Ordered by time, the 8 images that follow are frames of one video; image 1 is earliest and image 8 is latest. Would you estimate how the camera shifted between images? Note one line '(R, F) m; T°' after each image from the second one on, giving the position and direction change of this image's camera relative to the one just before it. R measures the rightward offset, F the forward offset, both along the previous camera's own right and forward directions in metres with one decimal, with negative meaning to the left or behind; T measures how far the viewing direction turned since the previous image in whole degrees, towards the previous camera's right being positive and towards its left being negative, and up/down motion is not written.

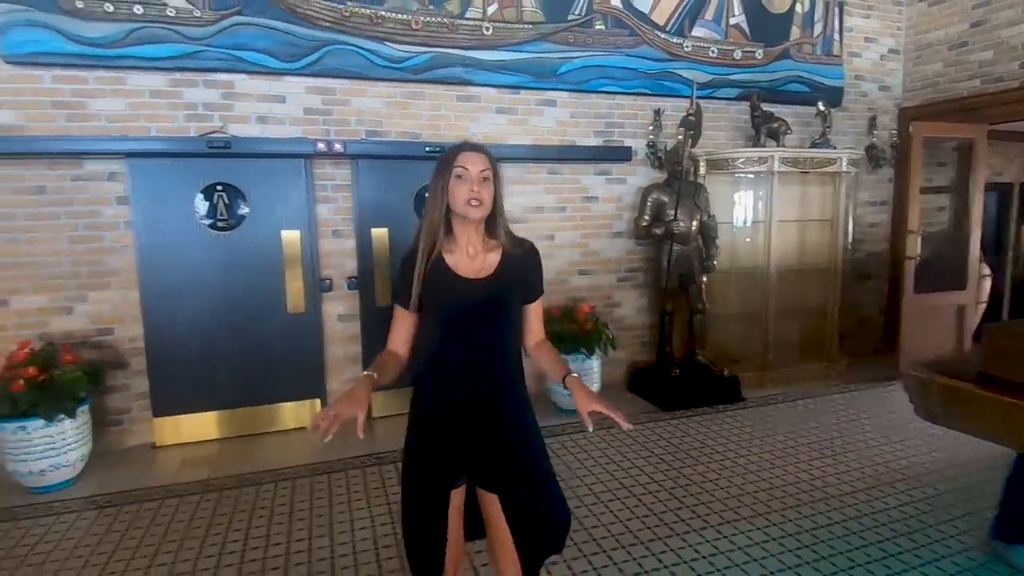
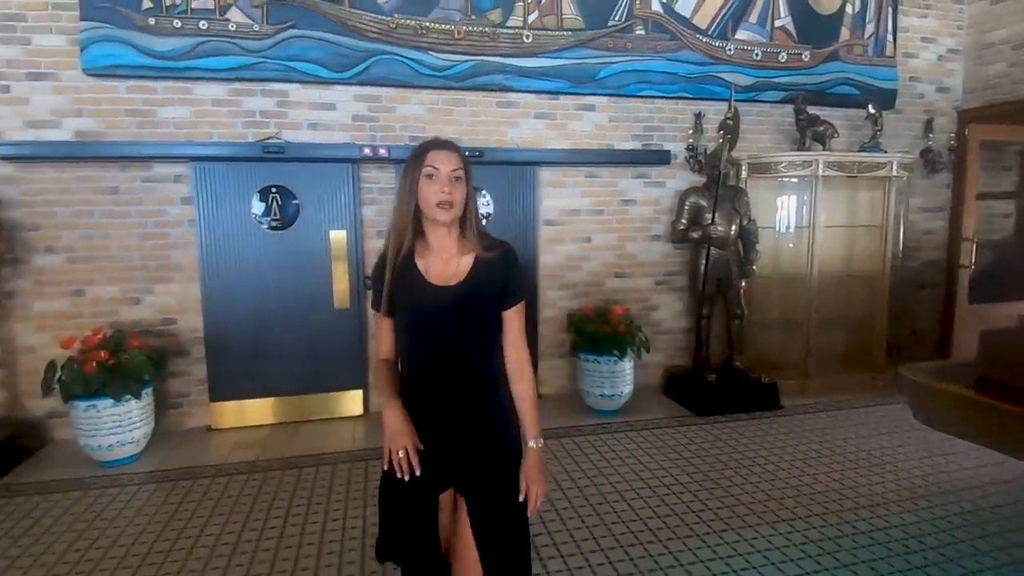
(+0.2, -0.1) m; -6°
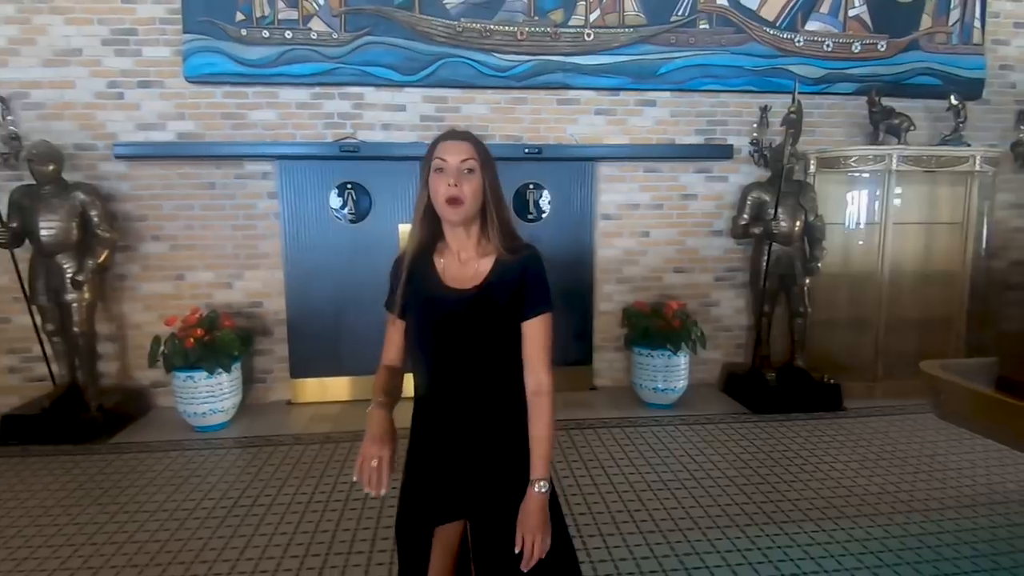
(+0.2, -0.1) m; -8°
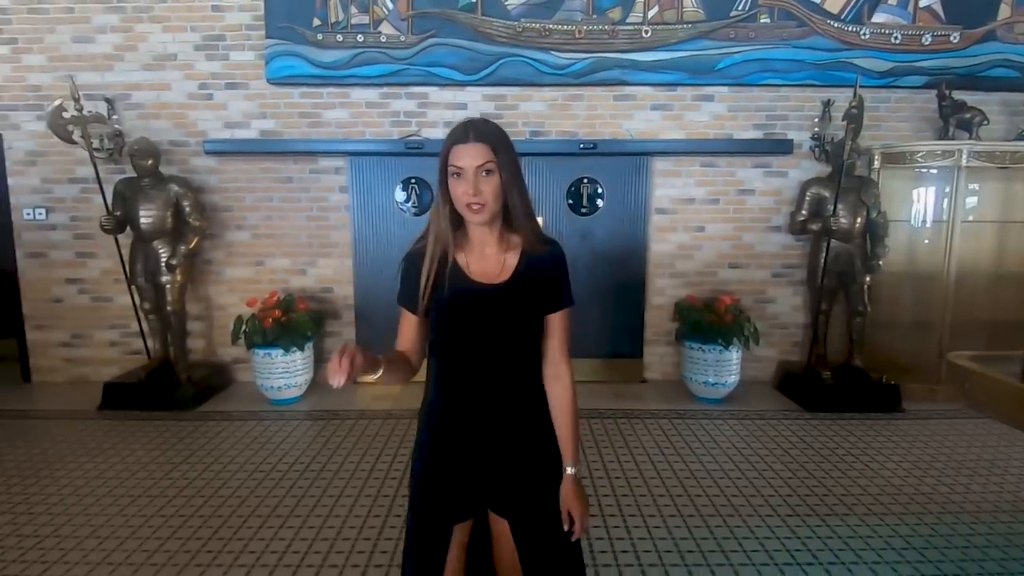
(+0.1, -0.1) m; -6°
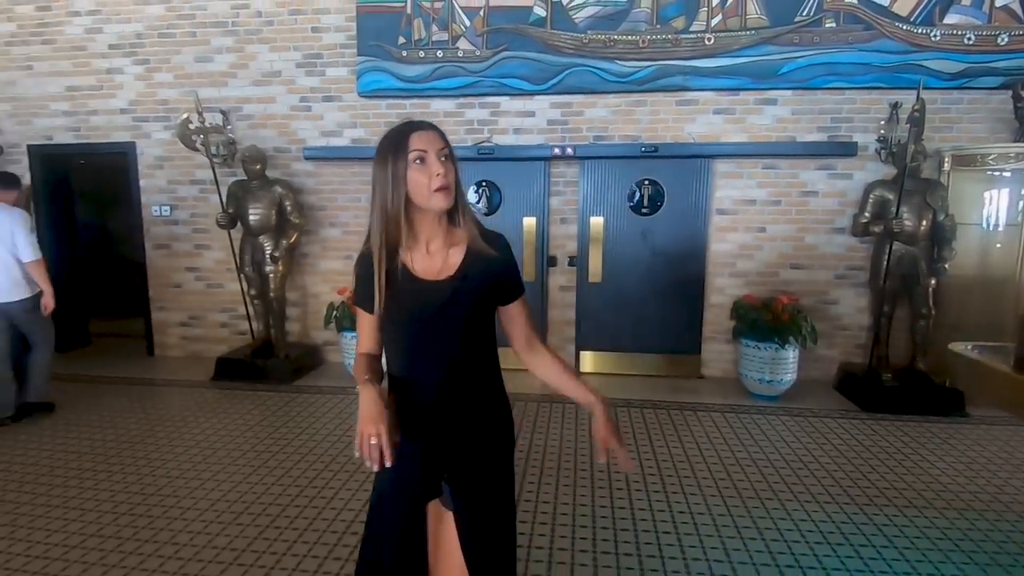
(+0.2, -0.3) m; -8°
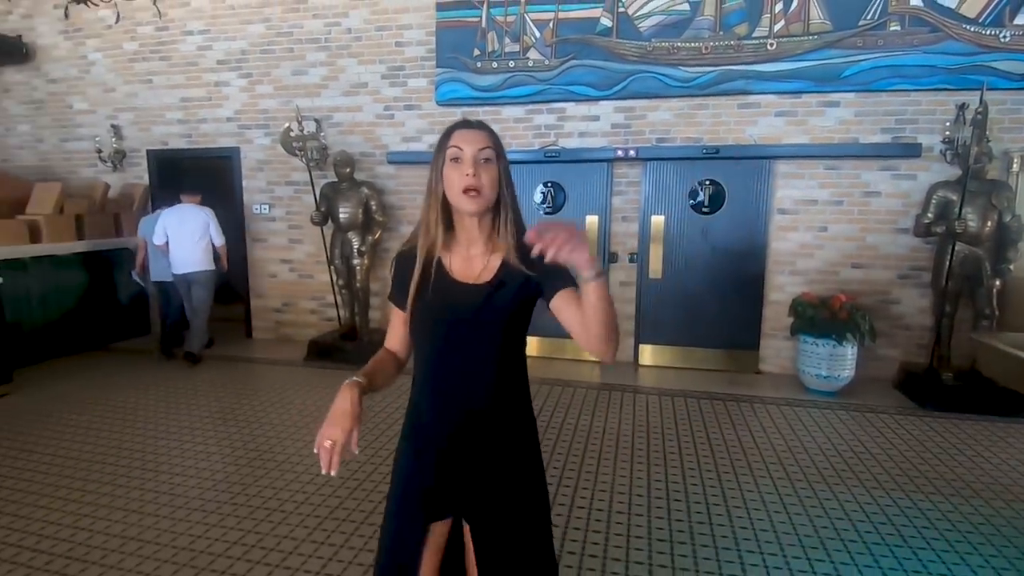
(0.0, -0.3) m; -6°
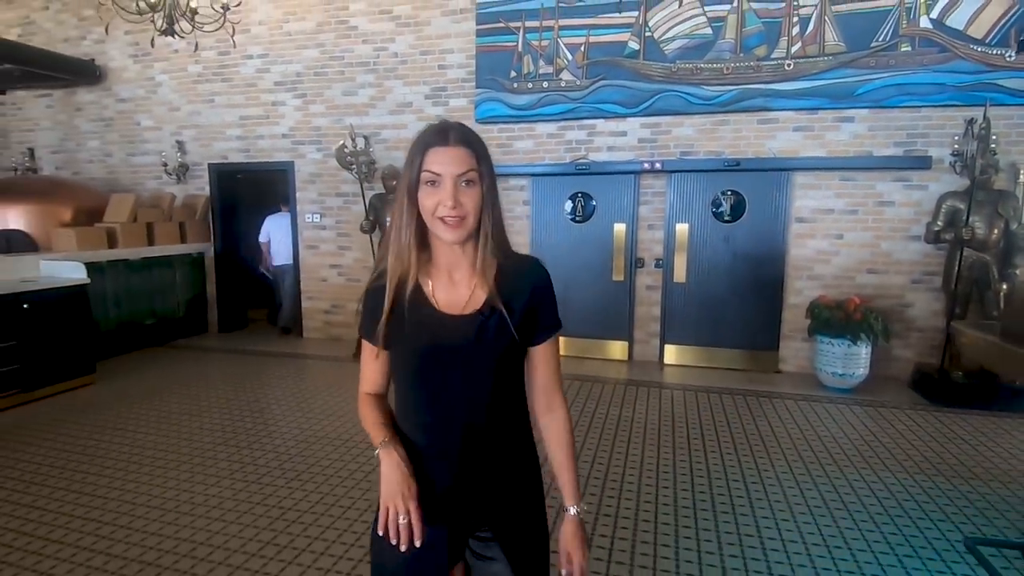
(-0.1, -0.4) m; -2°
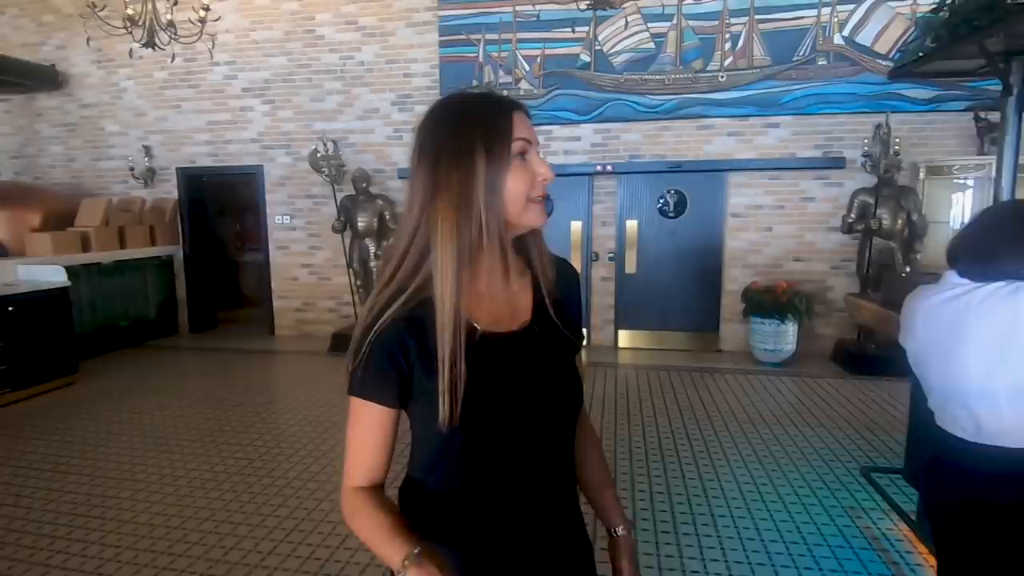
(-0.1, -0.4) m; +4°
